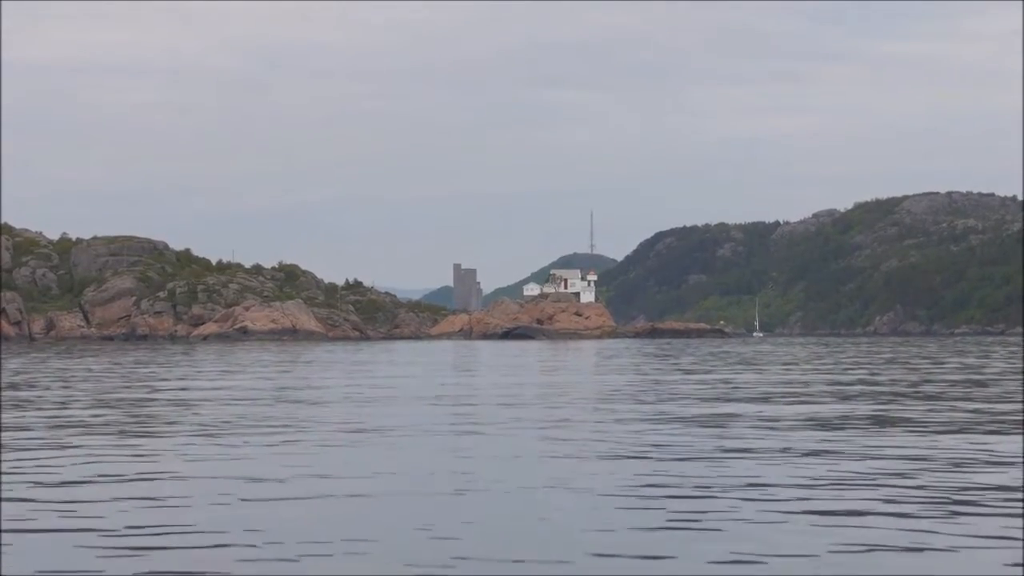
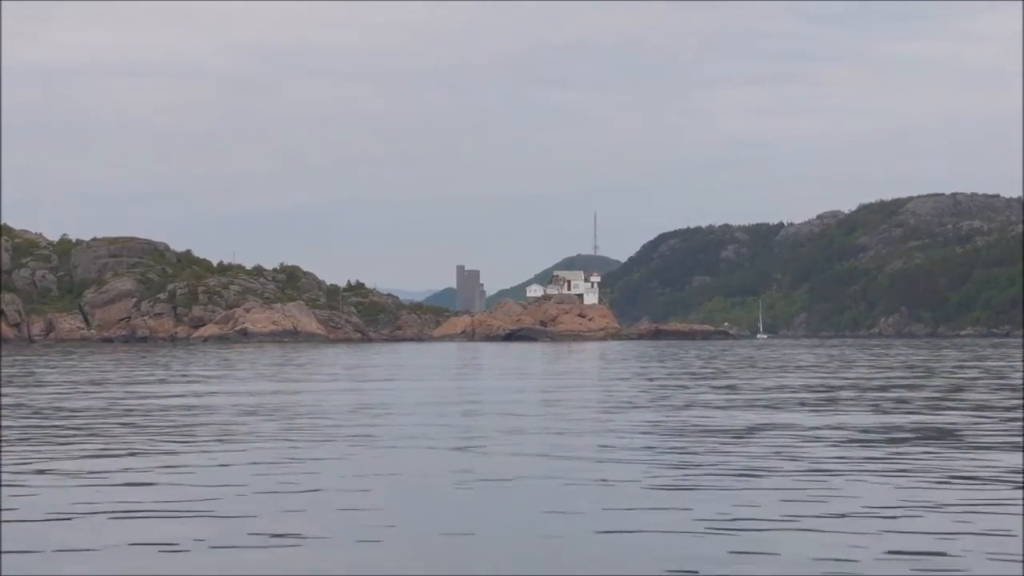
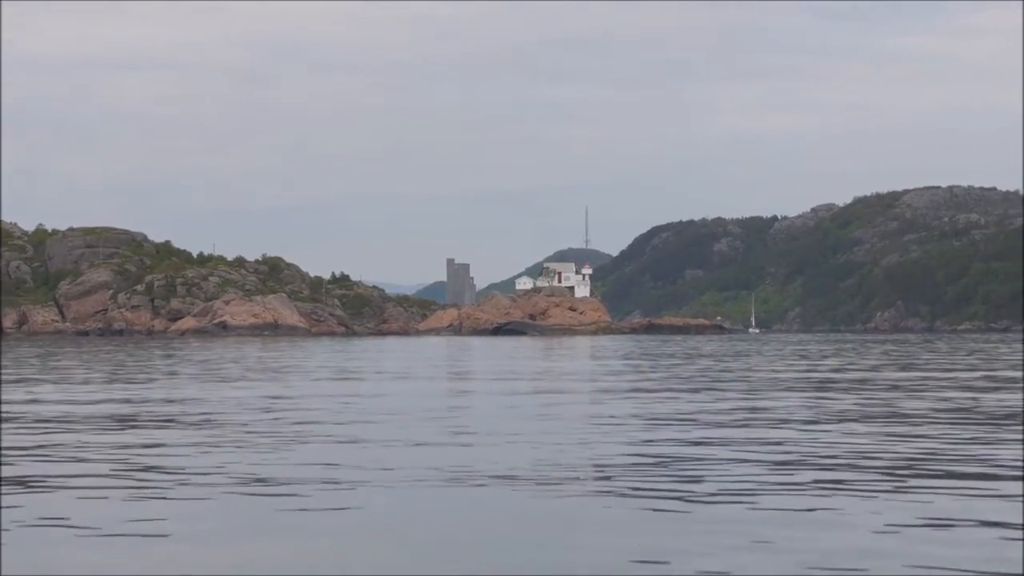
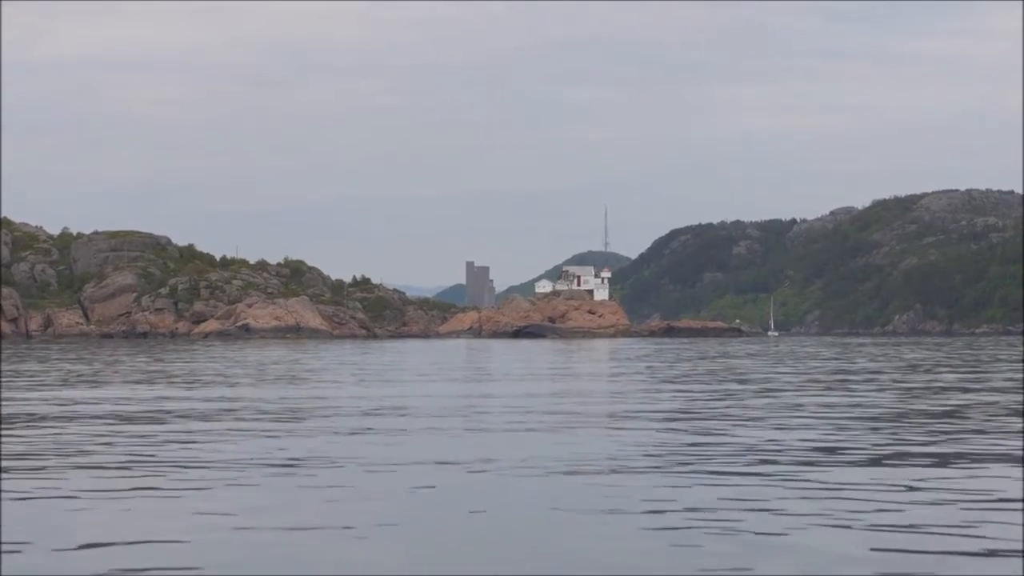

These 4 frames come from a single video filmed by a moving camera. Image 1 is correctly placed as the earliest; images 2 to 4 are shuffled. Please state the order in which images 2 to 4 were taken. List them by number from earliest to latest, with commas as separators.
2, 4, 3
